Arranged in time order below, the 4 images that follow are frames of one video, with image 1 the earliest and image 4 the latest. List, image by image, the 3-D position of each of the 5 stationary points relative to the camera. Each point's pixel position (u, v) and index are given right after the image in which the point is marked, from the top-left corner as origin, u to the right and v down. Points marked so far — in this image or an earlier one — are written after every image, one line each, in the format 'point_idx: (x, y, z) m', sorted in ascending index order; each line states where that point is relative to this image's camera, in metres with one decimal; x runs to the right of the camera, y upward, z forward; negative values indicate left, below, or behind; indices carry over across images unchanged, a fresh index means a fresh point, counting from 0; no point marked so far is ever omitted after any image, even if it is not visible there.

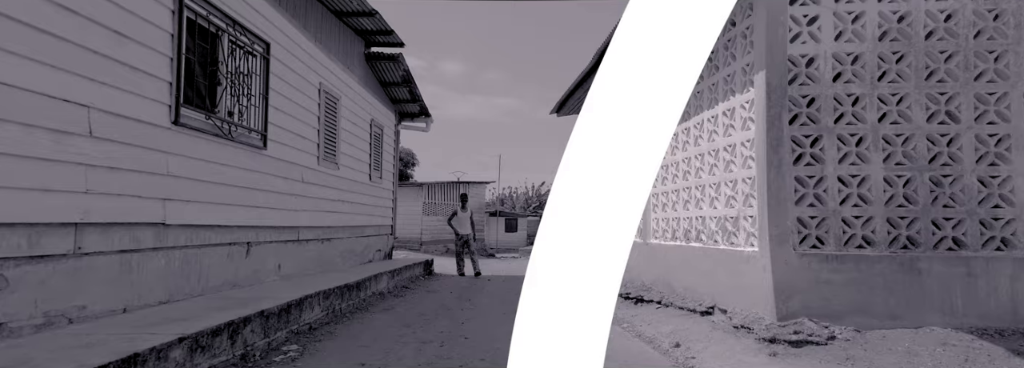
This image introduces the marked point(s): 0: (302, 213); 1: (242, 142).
0: (-3.0, -0.4, +6.7) m
1: (-2.9, +0.5, +5.0) m
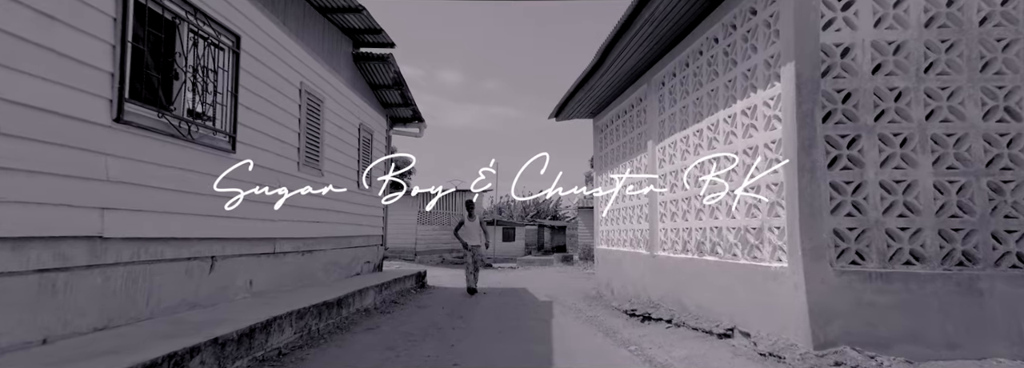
0: (-3.1, -0.5, +6.2) m
1: (-3.0, +0.4, +4.5) m
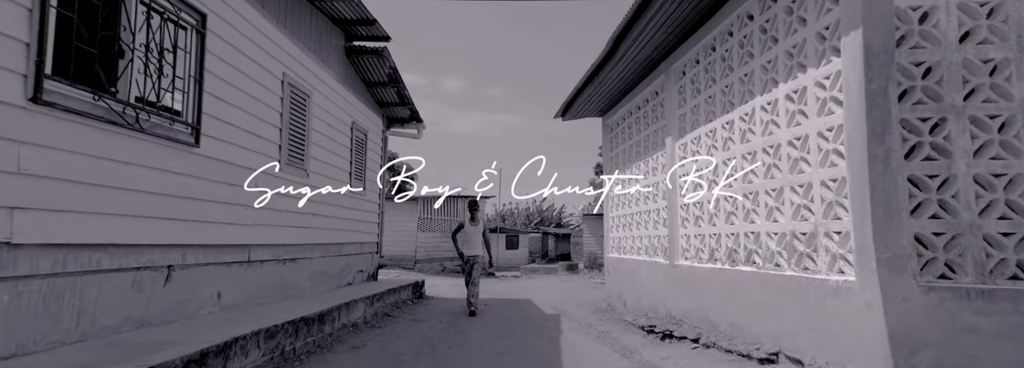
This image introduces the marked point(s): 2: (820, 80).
0: (-3.0, -0.5, +5.5) m
1: (-3.0, +0.4, +3.9) m
2: (+2.3, +0.8, +3.4) m
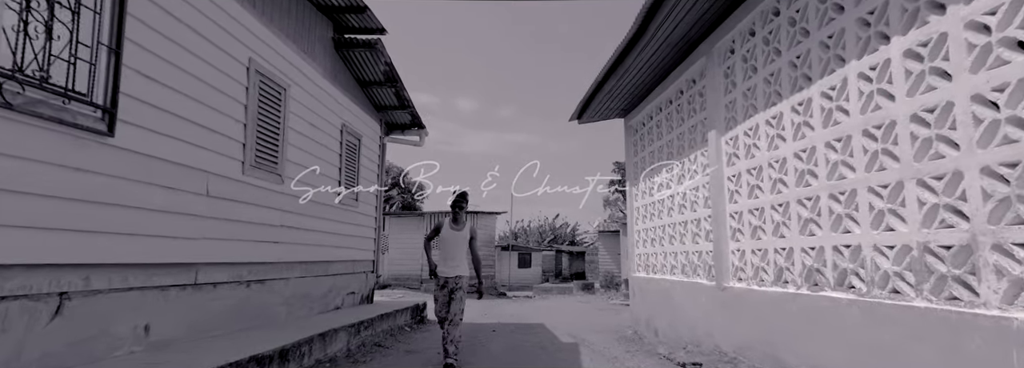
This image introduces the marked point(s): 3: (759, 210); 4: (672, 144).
0: (-2.9, -0.6, +4.5) m
1: (-2.9, +0.4, +2.9) m
2: (+2.3, +0.8, +2.3) m
3: (+2.3, -0.3, +4.3) m
4: (+2.3, +0.6, +6.6) m
